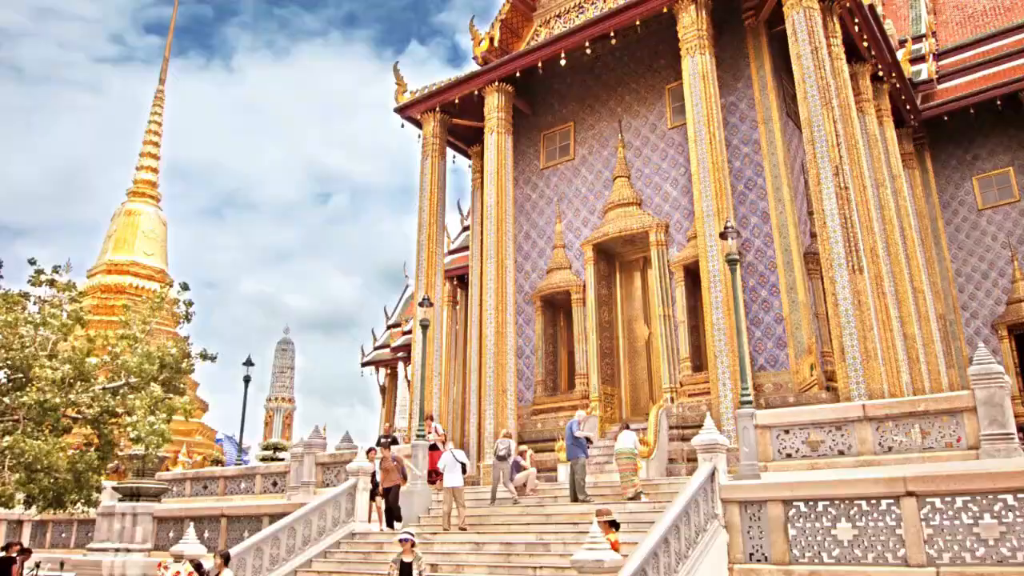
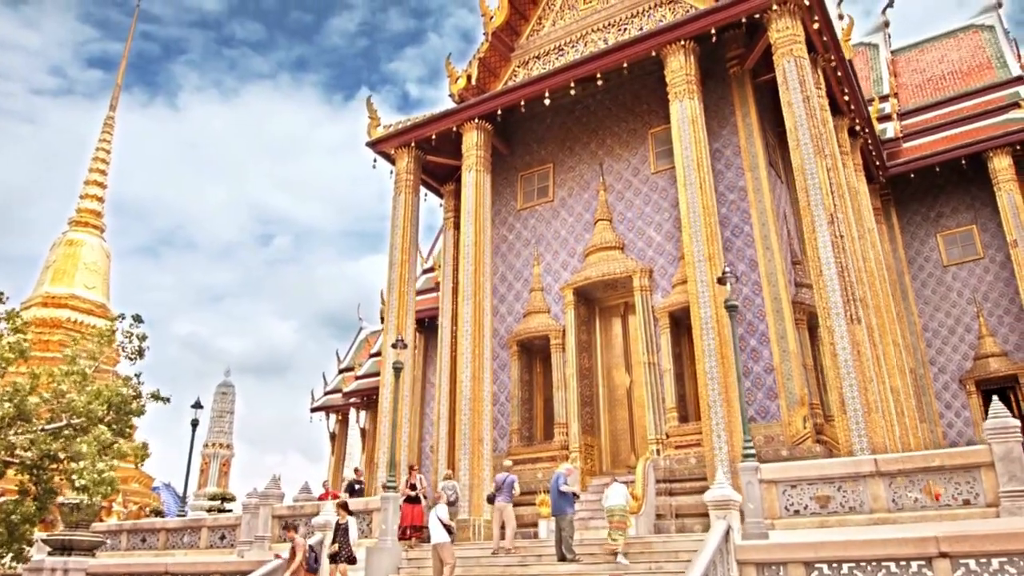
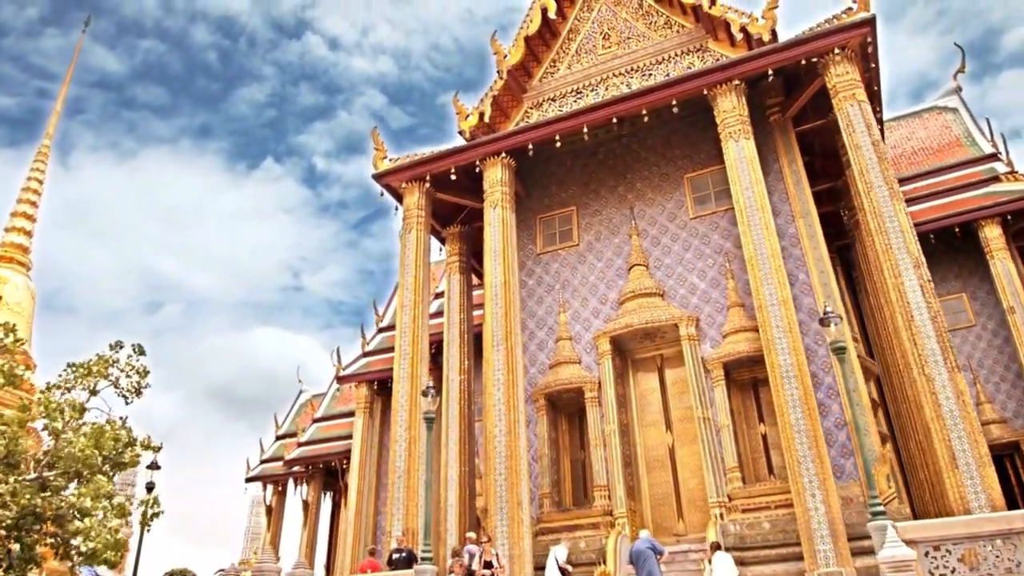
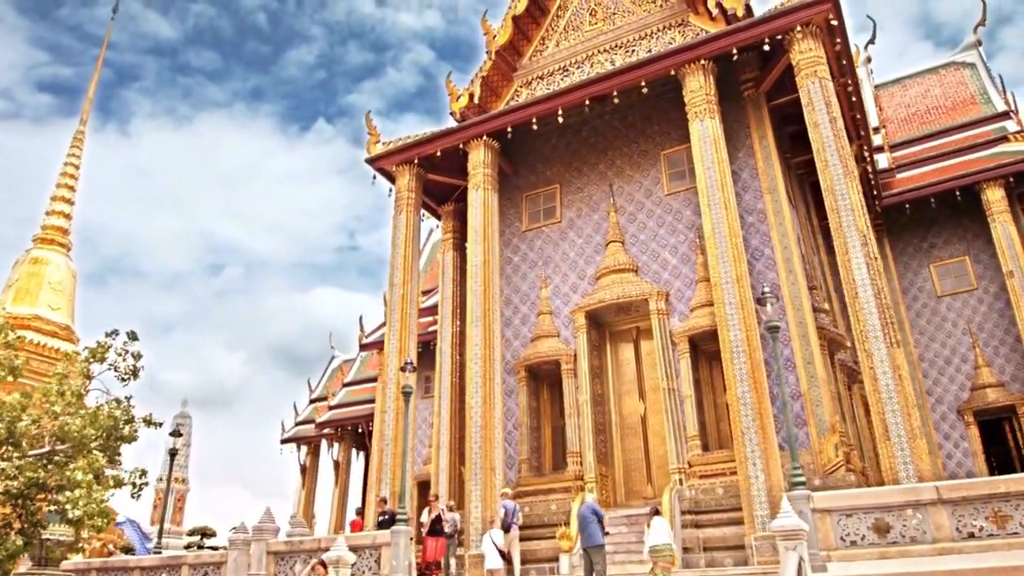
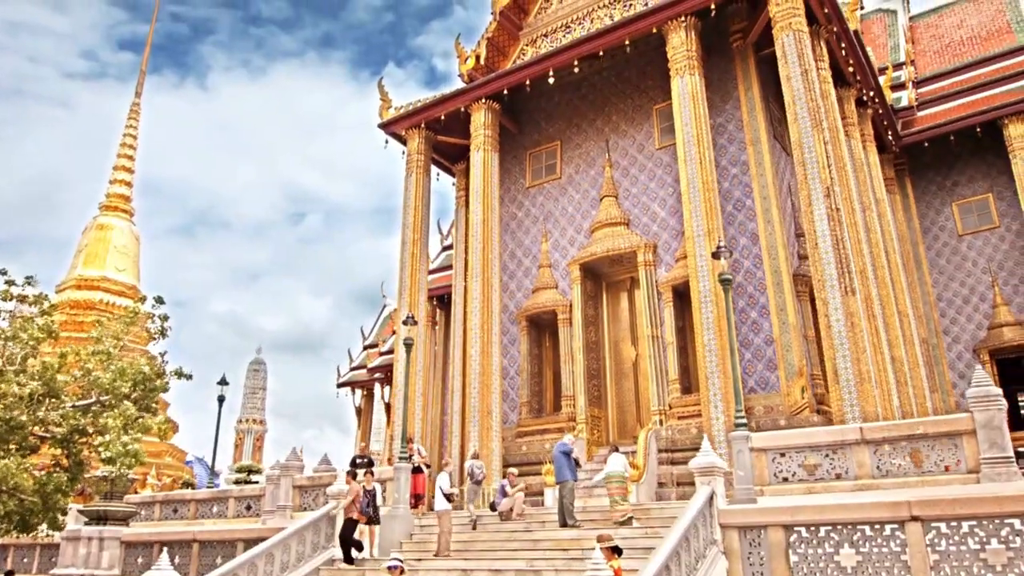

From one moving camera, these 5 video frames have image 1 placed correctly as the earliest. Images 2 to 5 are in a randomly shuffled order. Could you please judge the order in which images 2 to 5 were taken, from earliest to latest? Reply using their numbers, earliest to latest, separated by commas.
5, 2, 4, 3
